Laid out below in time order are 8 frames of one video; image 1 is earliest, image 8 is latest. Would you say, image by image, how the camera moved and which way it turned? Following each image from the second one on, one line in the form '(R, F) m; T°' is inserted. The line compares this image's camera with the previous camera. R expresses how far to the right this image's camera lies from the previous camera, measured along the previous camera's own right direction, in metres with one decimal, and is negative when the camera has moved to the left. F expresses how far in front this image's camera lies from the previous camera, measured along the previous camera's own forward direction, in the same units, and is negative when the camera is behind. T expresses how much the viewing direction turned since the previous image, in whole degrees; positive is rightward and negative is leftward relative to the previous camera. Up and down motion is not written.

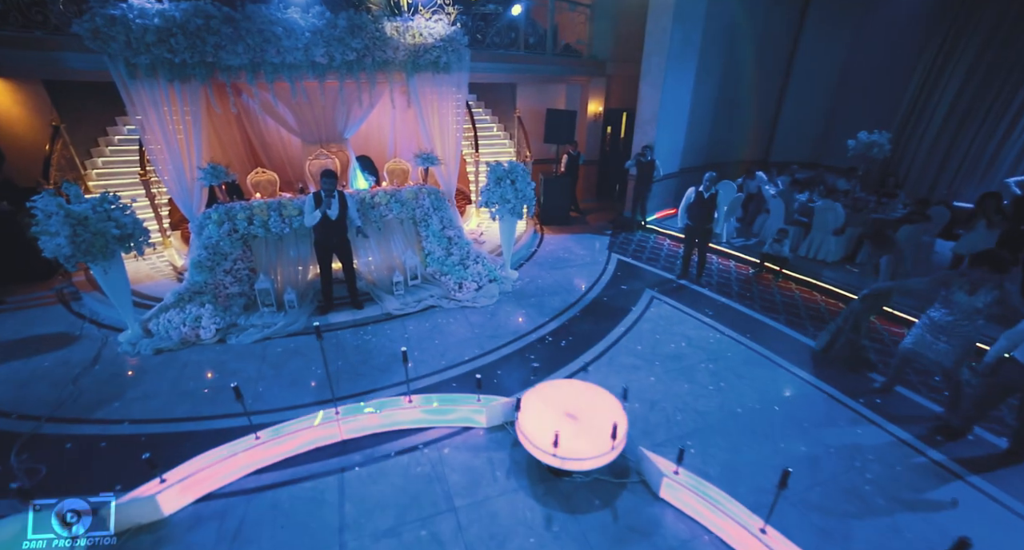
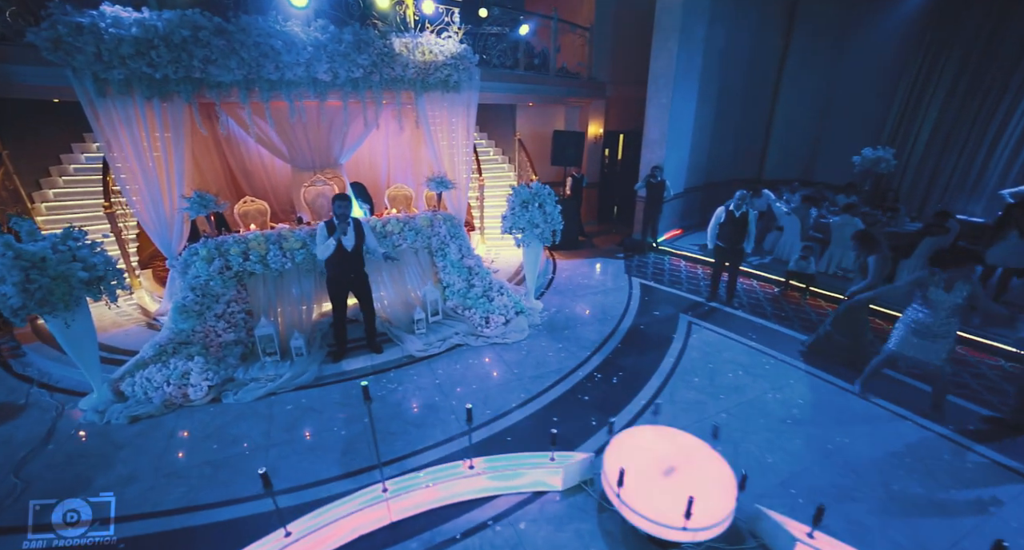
(-0.8, +0.5) m; +5°
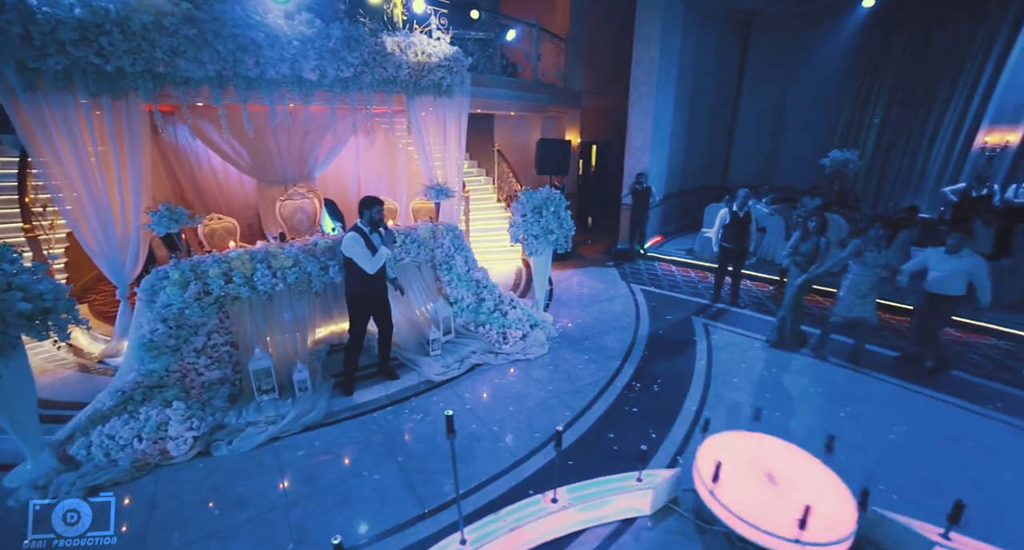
(-0.8, +0.4) m; +7°
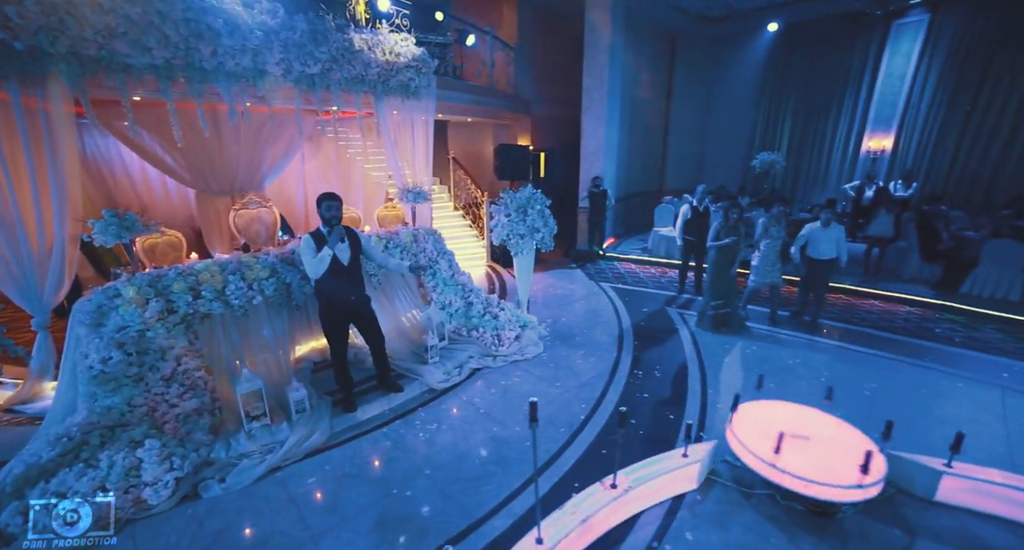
(-0.7, +0.1) m; +10°
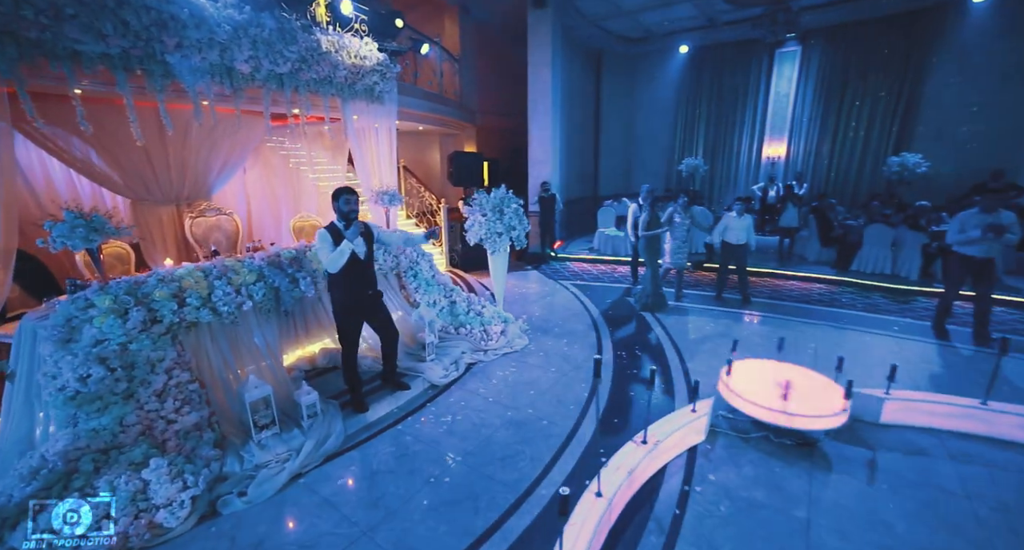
(-0.7, -0.1) m; +10°
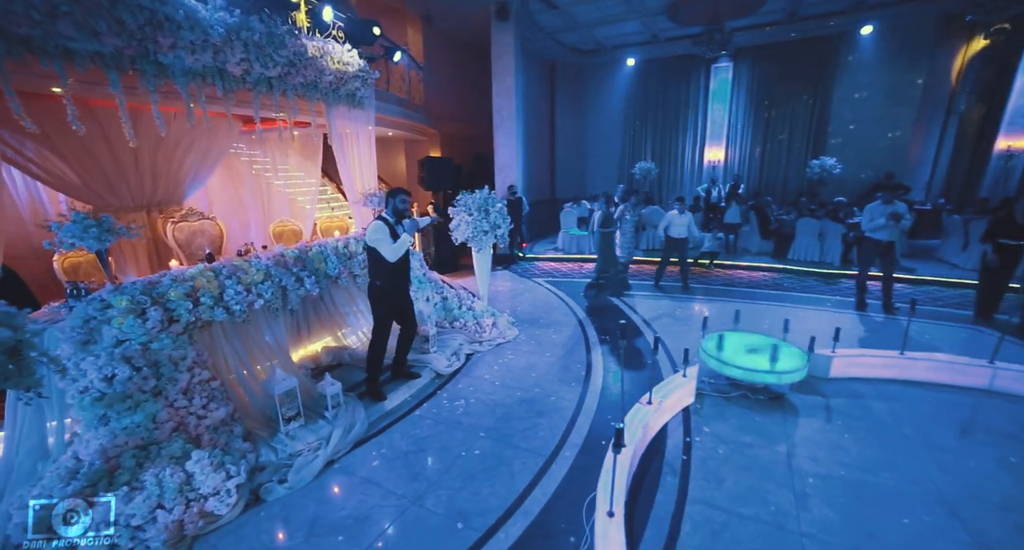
(-0.5, -0.3) m; +7°
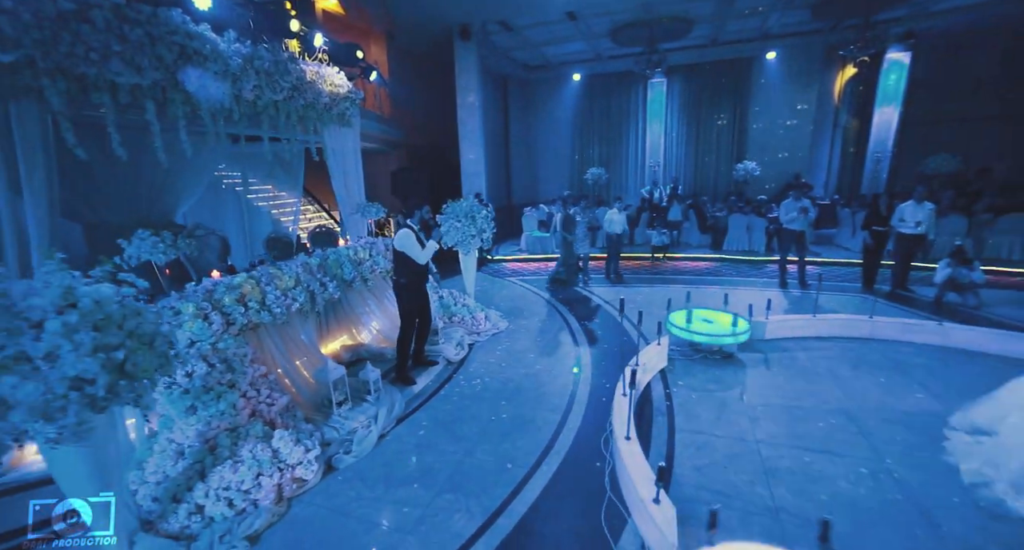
(-0.6, -0.6) m; +7°
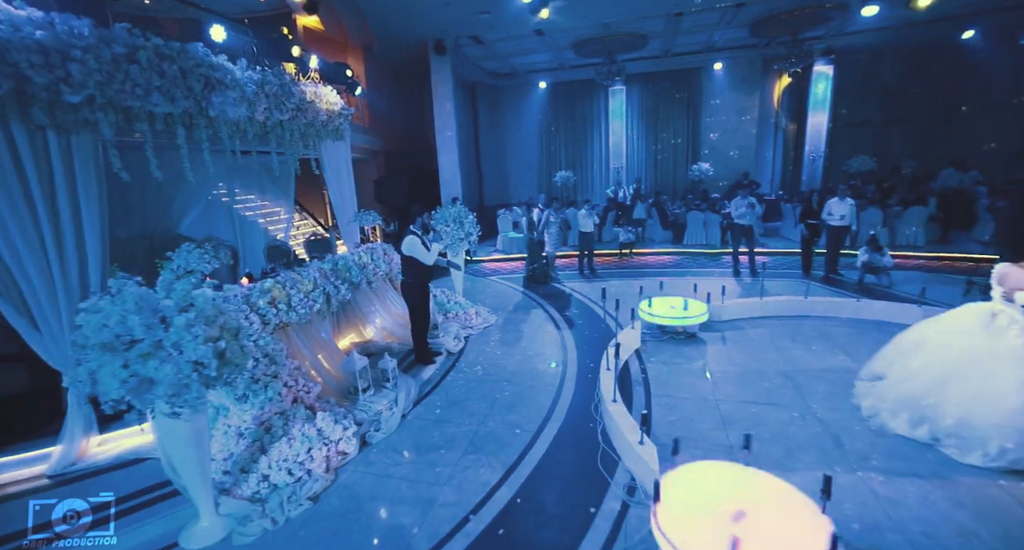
(-0.3, -0.6) m; +4°
